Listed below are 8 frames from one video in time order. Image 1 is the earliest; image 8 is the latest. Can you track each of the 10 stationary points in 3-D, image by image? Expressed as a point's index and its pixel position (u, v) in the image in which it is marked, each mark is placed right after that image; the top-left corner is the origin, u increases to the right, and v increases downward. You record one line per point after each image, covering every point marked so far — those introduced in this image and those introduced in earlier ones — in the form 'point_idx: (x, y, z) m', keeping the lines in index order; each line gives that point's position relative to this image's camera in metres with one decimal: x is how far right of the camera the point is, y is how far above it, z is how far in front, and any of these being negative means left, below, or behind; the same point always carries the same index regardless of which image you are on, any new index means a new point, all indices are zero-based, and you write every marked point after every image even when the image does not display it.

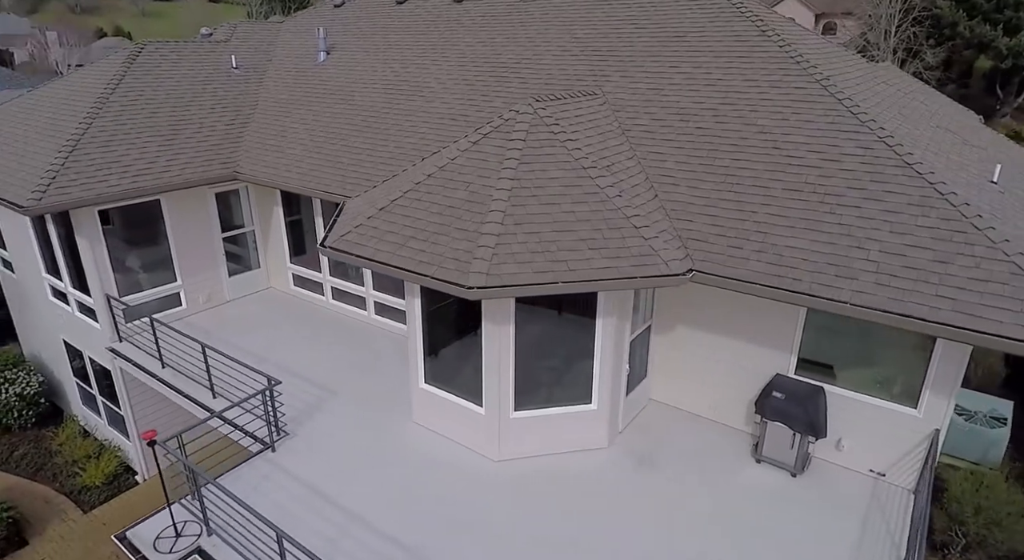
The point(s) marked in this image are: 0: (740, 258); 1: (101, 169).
0: (+2.9, +0.3, +8.3) m
1: (-7.4, +2.1, +11.9) m
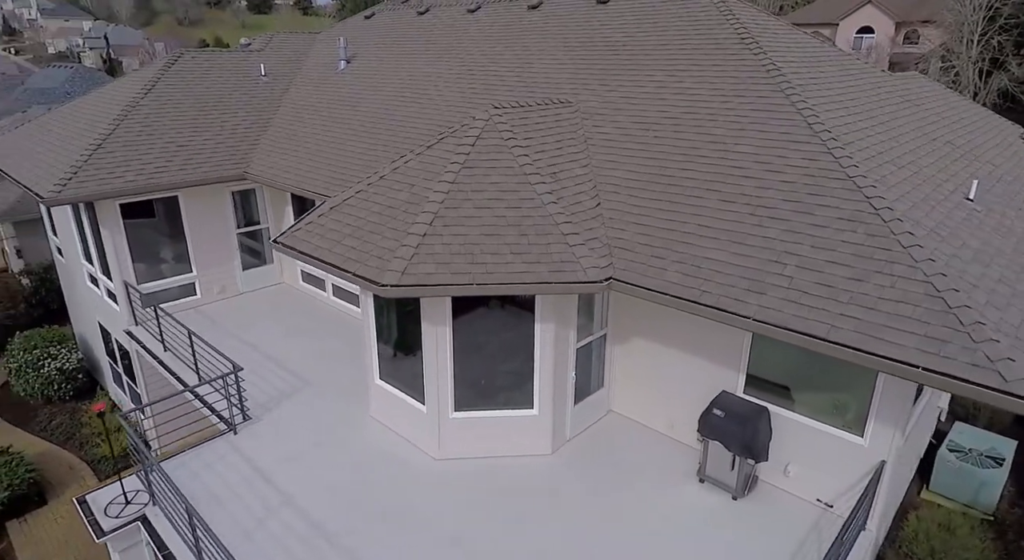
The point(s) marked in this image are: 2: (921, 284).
0: (+1.8, +0.2, +8.1) m
1: (-7.8, +2.4, +13.0) m
2: (+4.2, 0.0, +6.7) m
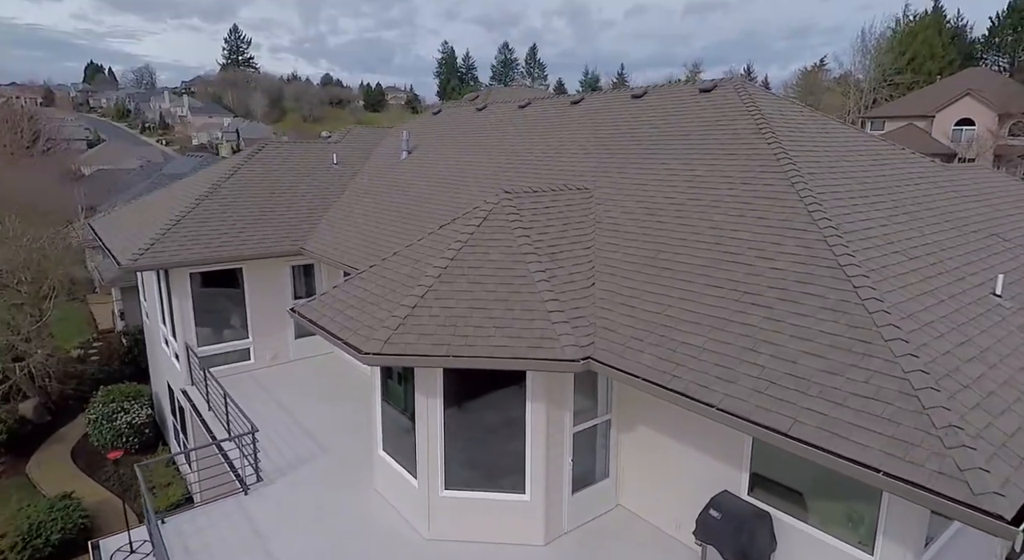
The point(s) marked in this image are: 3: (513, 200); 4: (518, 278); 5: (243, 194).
0: (+1.5, -0.8, +7.9) m
1: (-7.1, +1.0, +14.5) m
2: (+3.7, -1.0, +6.2) m
3: (0.0, +1.3, +10.6) m
4: (+0.1, +0.1, +9.1) m
5: (-6.8, +2.4, +16.5) m
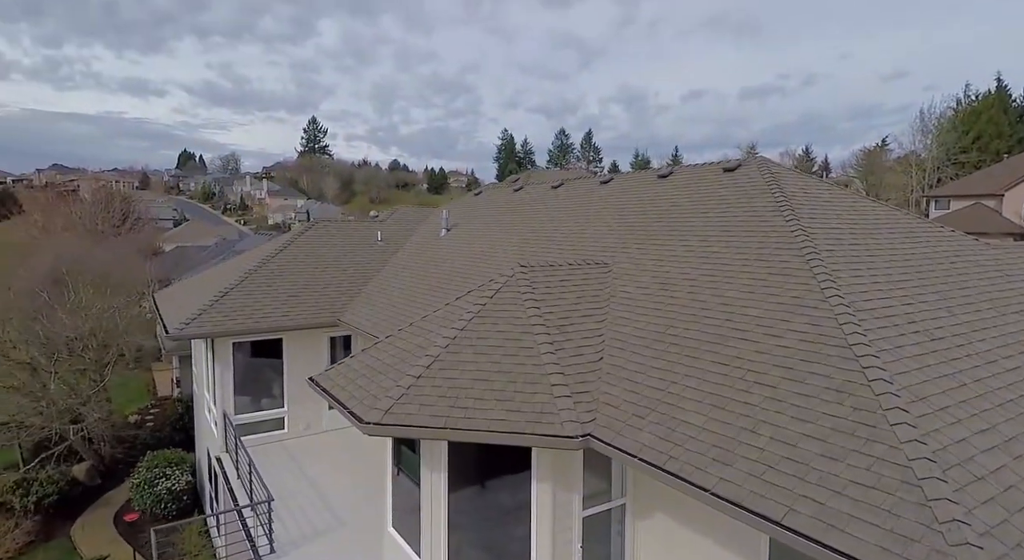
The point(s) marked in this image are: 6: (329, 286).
0: (+1.5, -1.7, +7.7) m
1: (-6.5, -0.7, +15.3) m
2: (+3.4, -1.7, +5.8) m
3: (+0.3, +0.1, +10.8) m
4: (+0.2, -1.0, +9.1) m
5: (-6.0, +0.5, +17.4) m
6: (-4.8, -0.1, +16.8) m
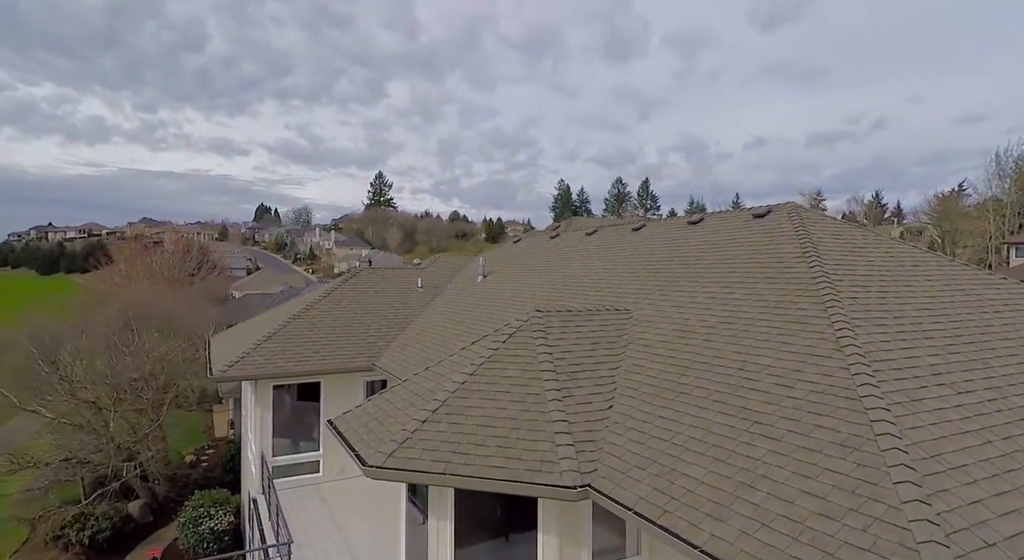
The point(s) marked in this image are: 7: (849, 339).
0: (+1.4, -2.3, +7.5) m
1: (-5.7, -1.8, +15.8) m
2: (+3.2, -2.1, +5.4) m
3: (+0.5, -0.7, +10.8) m
4: (+0.3, -1.6, +9.0) m
5: (-5.0, -0.8, +18.0) m
6: (-3.9, -1.3, +17.3) m
7: (+4.2, -0.7, +8.1) m
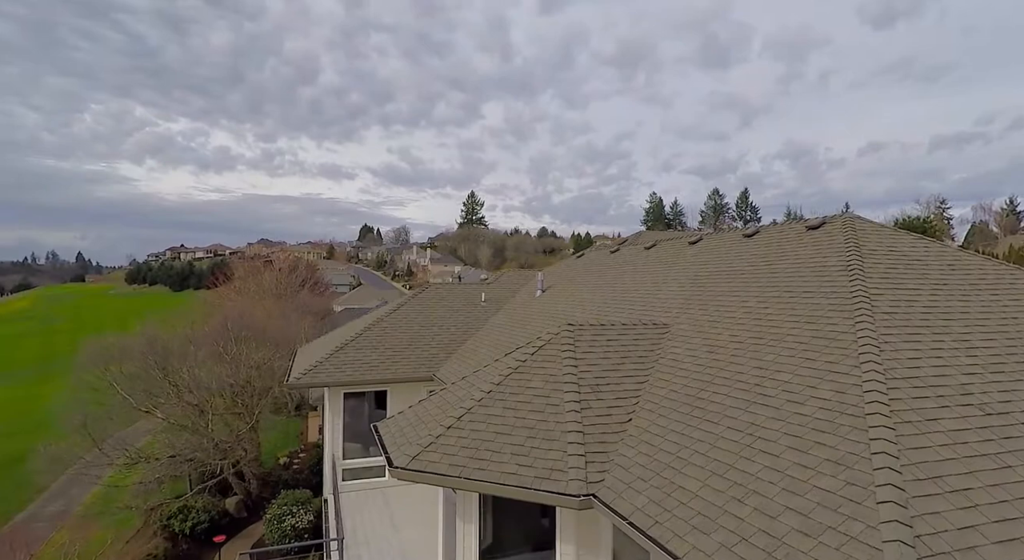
0: (+1.4, -2.4, +7.5) m
1: (-4.3, -2.2, +17.0) m
2: (+2.9, -2.2, +5.2) m
3: (+1.1, -0.9, +11.0) m
4: (+0.6, -1.8, +9.3) m
5: (-3.3, -1.2, +19.0) m
6: (-2.2, -1.8, +18.1) m
7: (+4.3, -0.9, +7.8) m
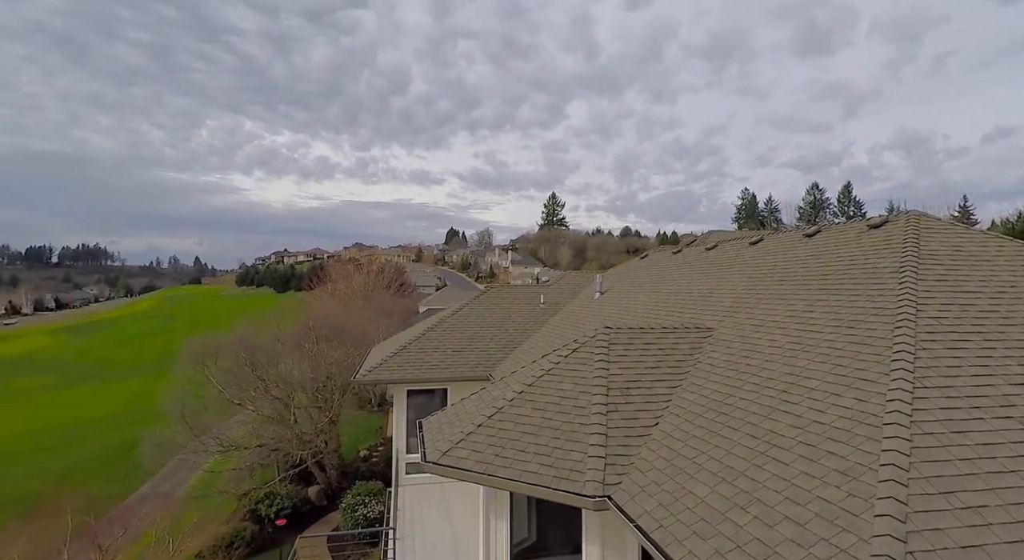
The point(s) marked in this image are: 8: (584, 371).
0: (+1.6, -2.5, +7.6) m
1: (-2.8, -2.2, +17.7) m
2: (+2.7, -2.2, +5.0) m
3: (+1.8, -1.0, +11.0) m
4: (+1.0, -1.9, +9.4) m
5: (-1.4, -1.3, +19.5) m
6: (-0.5, -1.8, +18.5) m
7: (+4.4, -0.9, +7.4) m
8: (+1.1, -1.4, +10.1) m
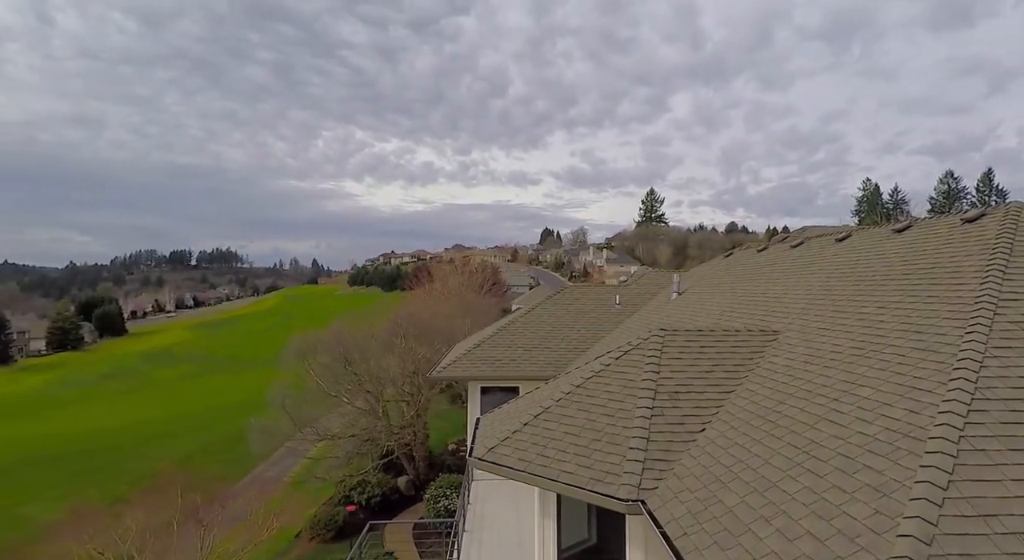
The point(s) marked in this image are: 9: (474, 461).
0: (+1.9, -2.5, +7.3) m
1: (-0.7, -2.2, +18.1) m
2: (+2.6, -2.2, +4.7) m
3: (+2.6, -1.0, +10.7) m
4: (+1.6, -1.9, +9.2) m
5: (+0.9, -1.3, +19.6) m
6: (+1.6, -1.8, +18.5) m
7: (+4.7, -0.9, +6.7) m
8: (+1.9, -1.4, +10.0) m
9: (-0.6, -2.7, +9.6) m
